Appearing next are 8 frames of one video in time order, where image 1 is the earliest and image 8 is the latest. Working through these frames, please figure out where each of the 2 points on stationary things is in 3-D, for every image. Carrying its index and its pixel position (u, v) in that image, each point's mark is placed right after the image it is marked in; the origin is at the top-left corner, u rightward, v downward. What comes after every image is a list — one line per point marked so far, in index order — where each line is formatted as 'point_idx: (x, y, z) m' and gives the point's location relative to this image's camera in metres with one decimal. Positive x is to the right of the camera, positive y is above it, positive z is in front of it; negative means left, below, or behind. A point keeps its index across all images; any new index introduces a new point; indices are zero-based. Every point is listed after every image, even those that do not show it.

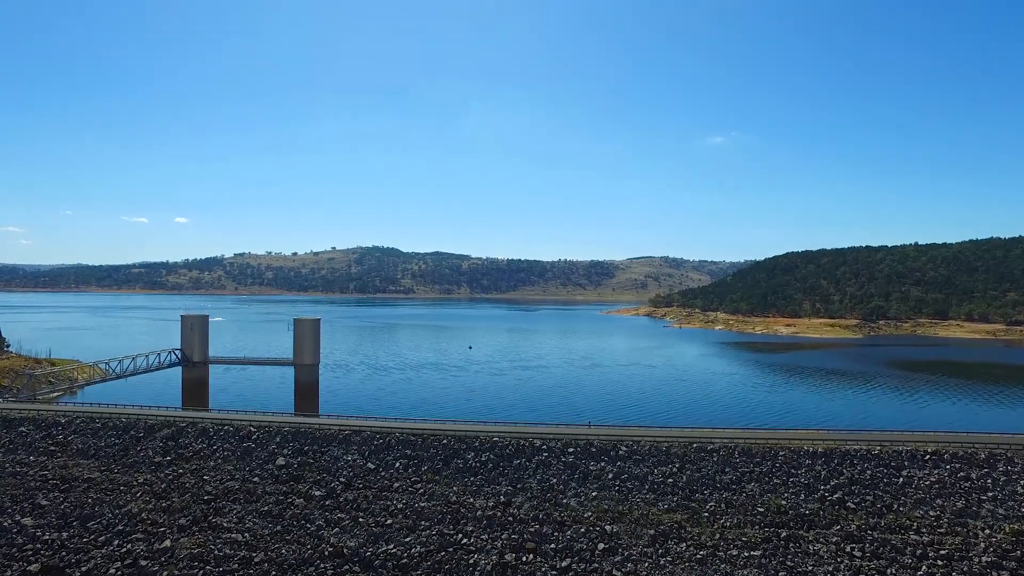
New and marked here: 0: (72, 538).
0: (-13.4, -7.2, +20.8) m
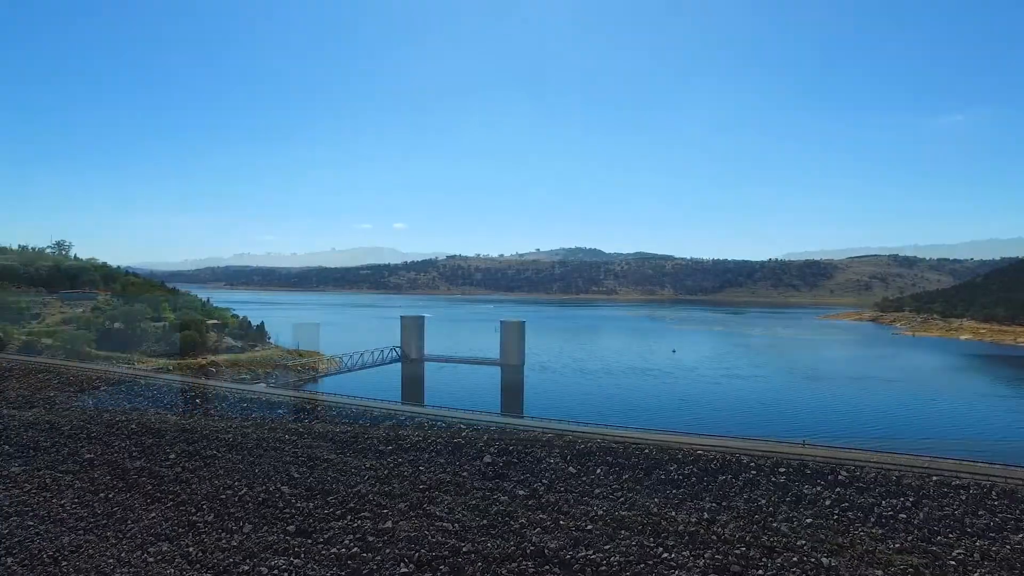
0: (-6.4, -7.1, +21.9) m
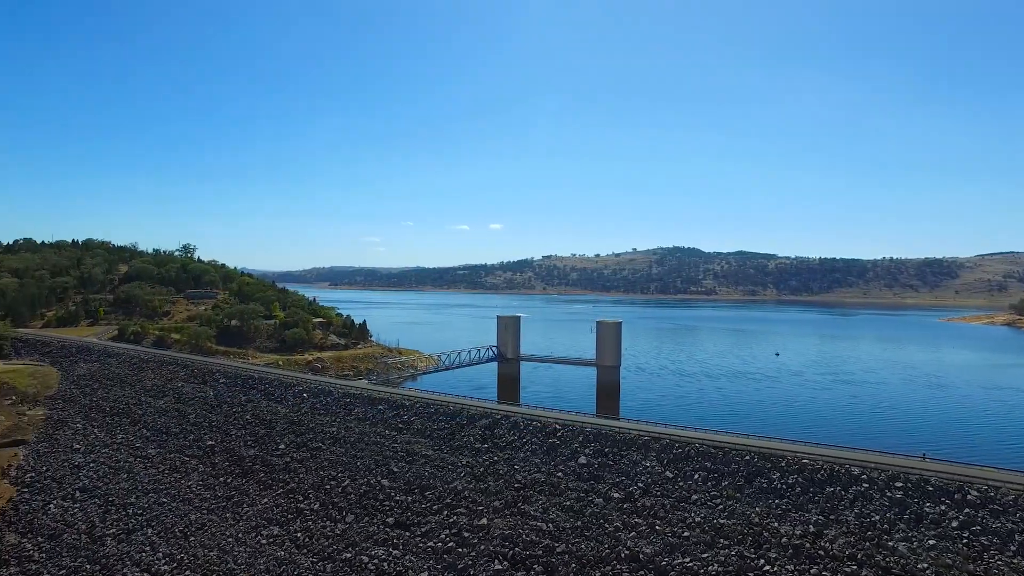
0: (-3.3, -7.1, +22.5) m
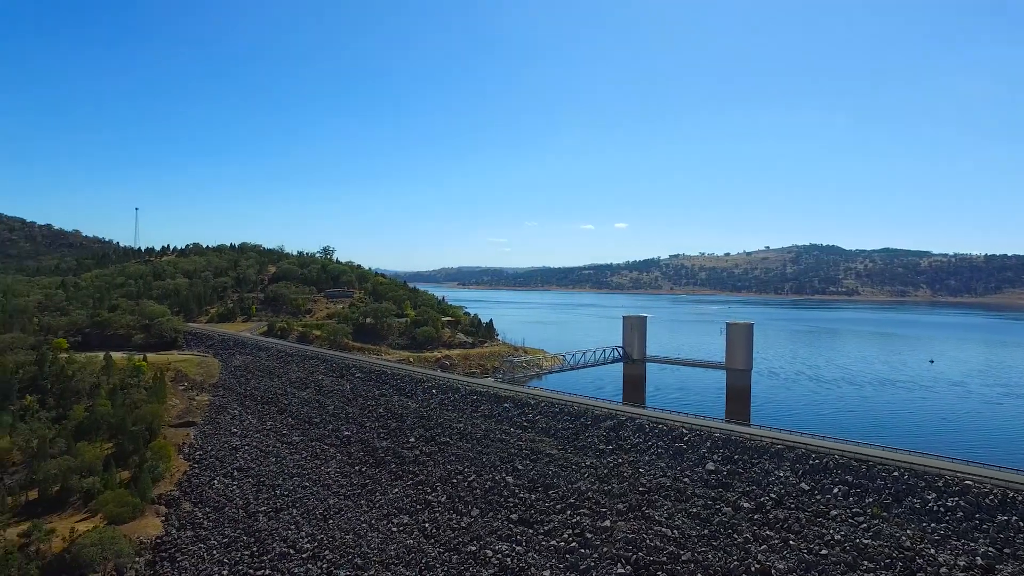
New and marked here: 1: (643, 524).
0: (+0.9, -7.1, +22.6) m
1: (+3.9, -6.9, +19.6) m
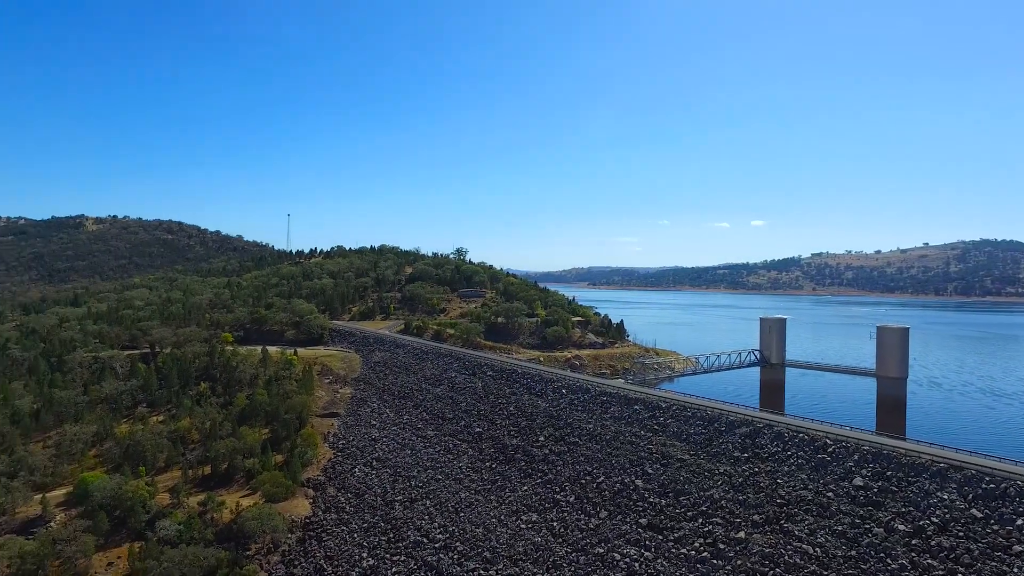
0: (+5.2, -7.1, +22.1) m
1: (+7.6, -6.9, +18.6) m
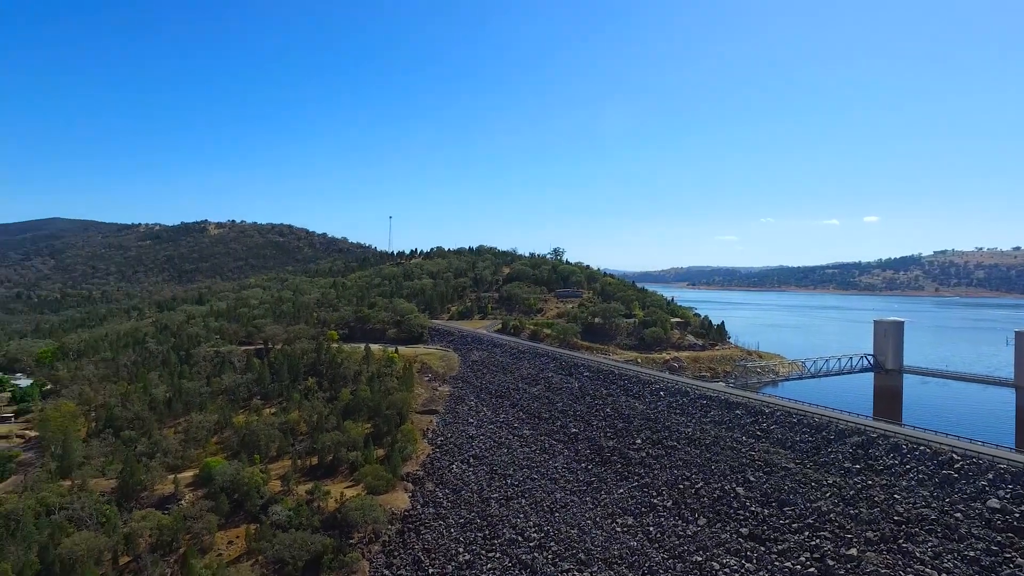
0: (+8.1, -7.1, +21.0) m
1: (+9.9, -6.9, +17.3) m
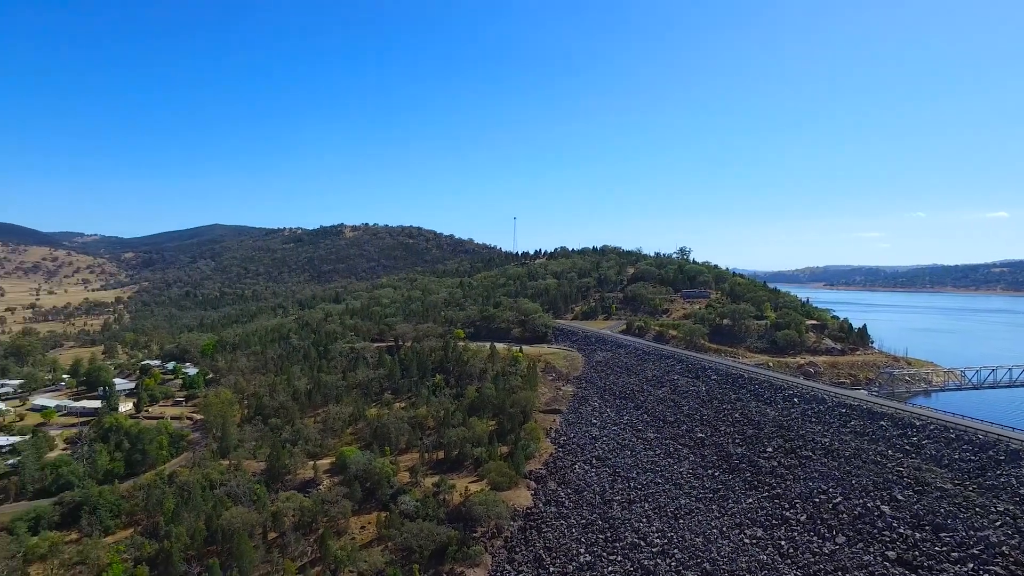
0: (+11.5, -7.1, +19.1) m
1: (+12.7, -6.9, +15.1) m
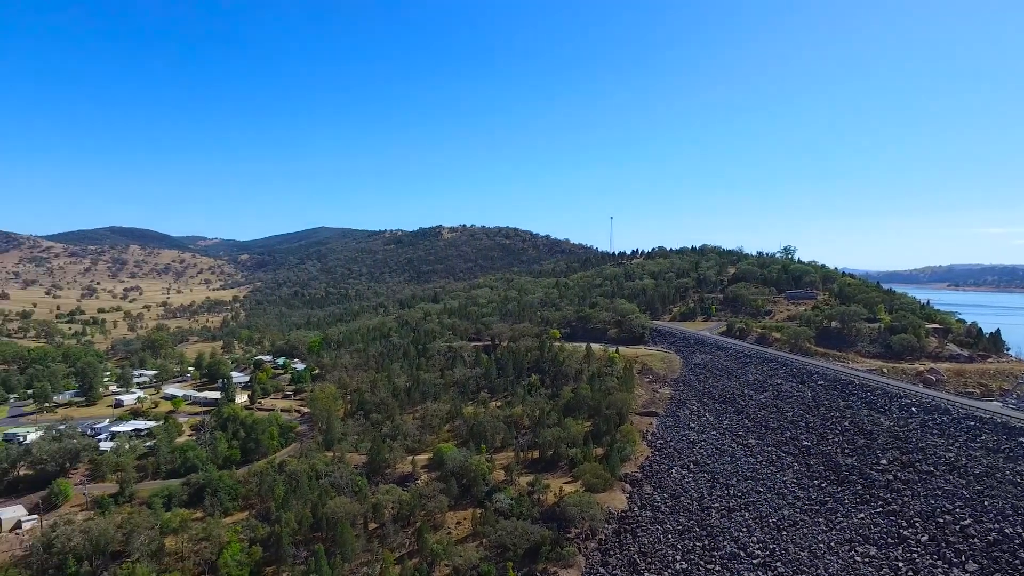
0: (+14.0, -7.2, +17.3) m
1: (+14.5, -7.0, +13.2) m
